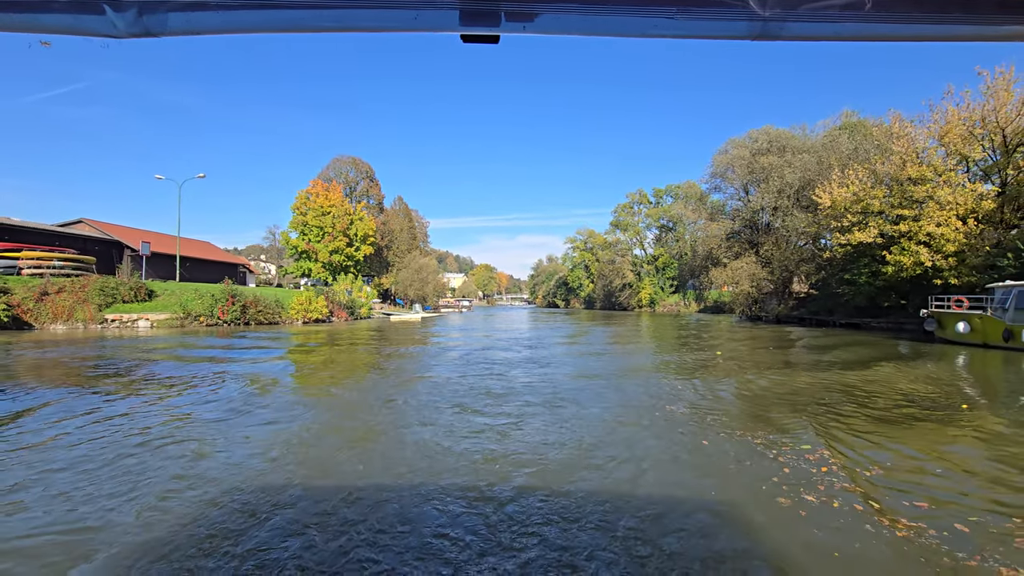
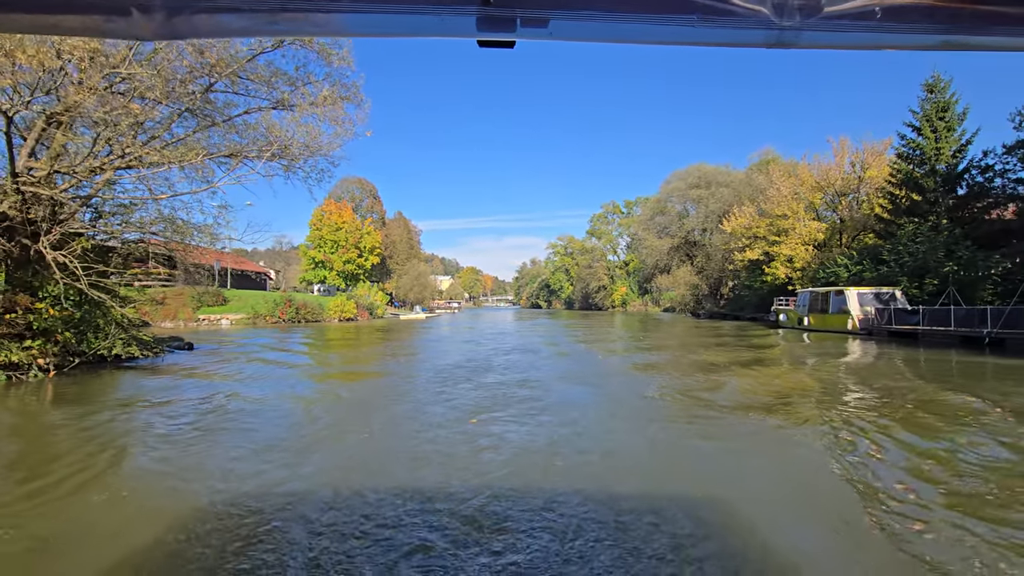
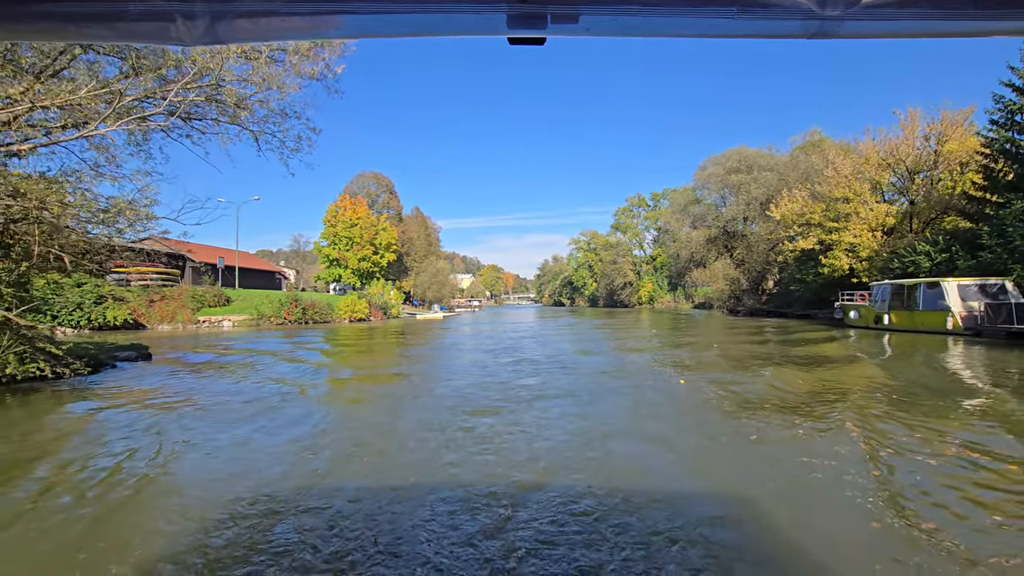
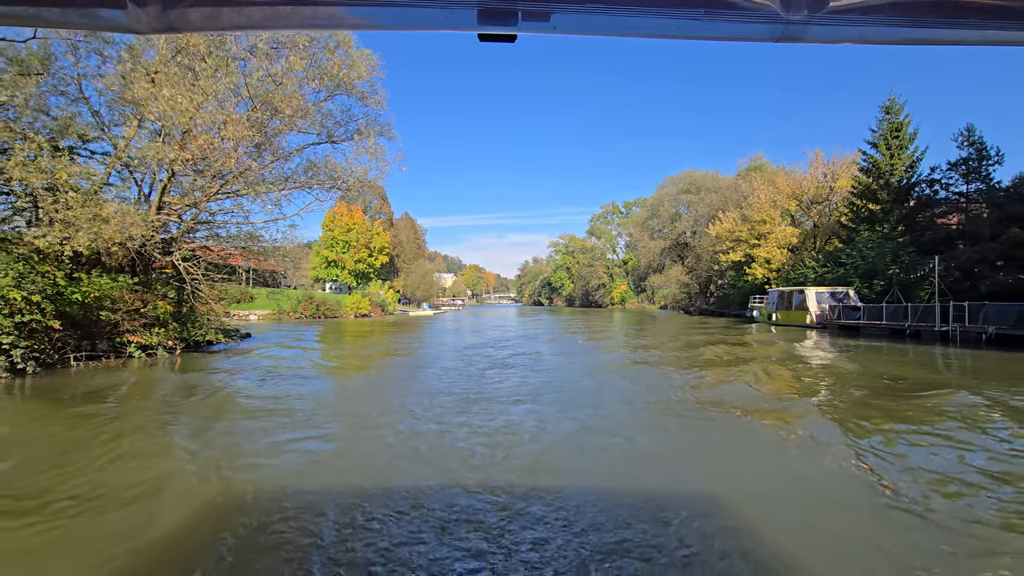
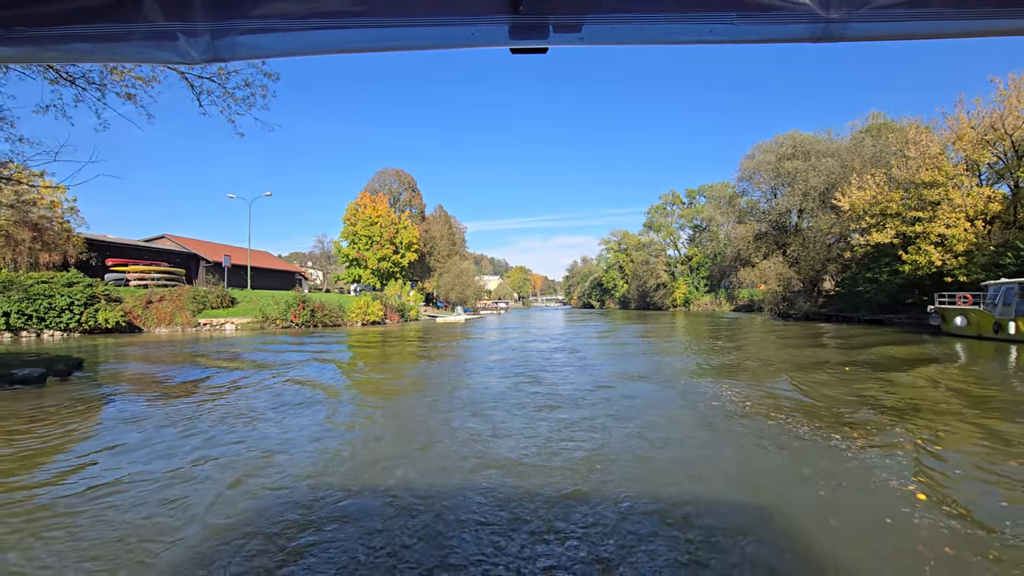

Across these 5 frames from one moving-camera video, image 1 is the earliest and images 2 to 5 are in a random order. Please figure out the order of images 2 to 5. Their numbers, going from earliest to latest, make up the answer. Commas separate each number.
5, 3, 2, 4
